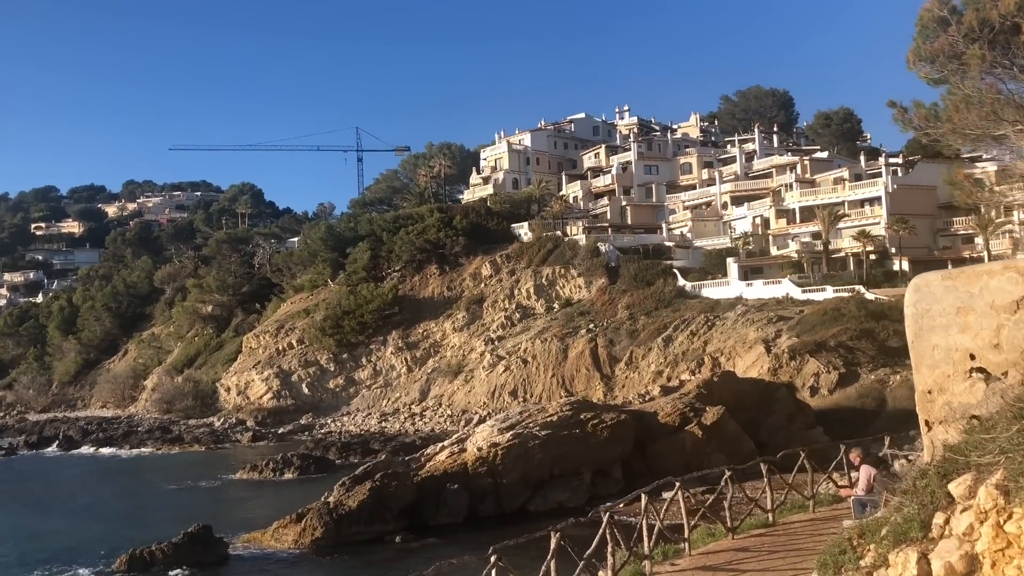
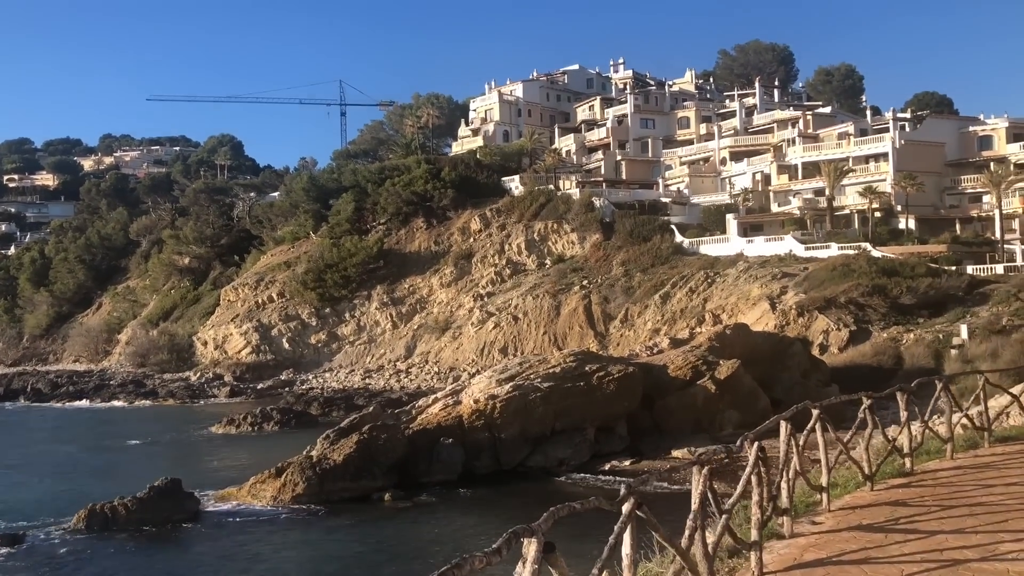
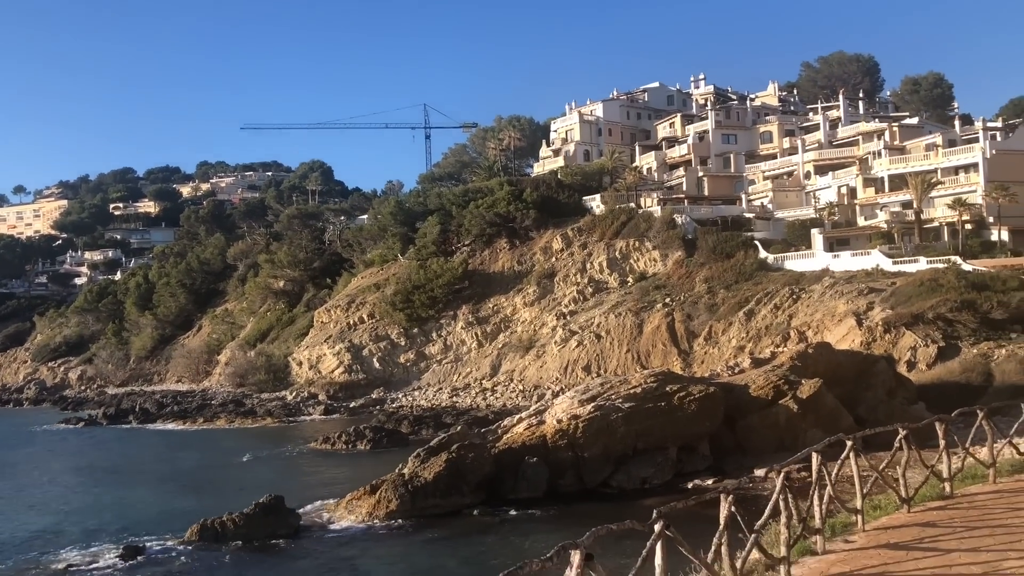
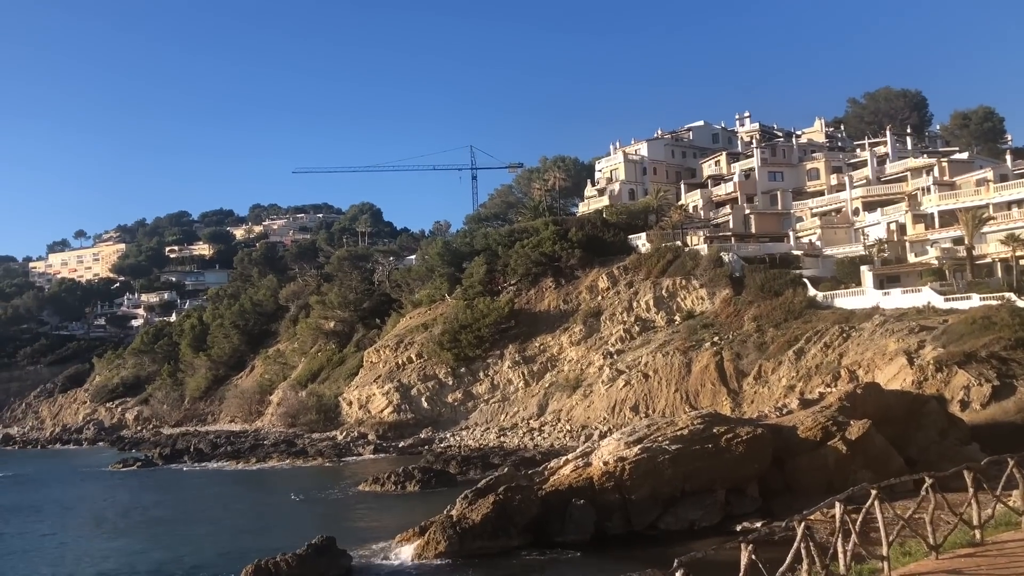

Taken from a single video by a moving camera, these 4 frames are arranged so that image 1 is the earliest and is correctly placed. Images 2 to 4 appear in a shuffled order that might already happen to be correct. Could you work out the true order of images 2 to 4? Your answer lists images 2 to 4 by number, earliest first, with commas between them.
4, 3, 2
